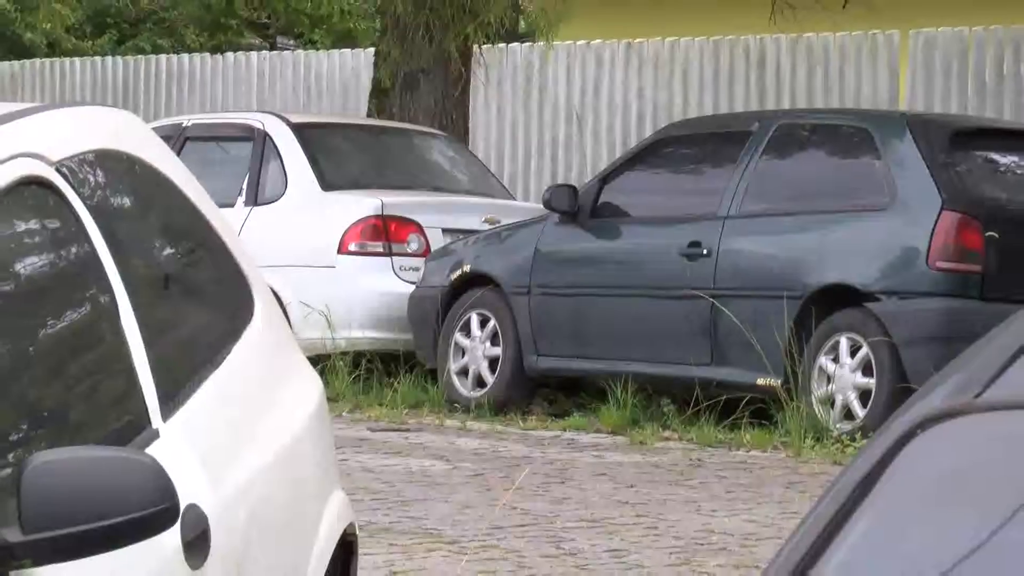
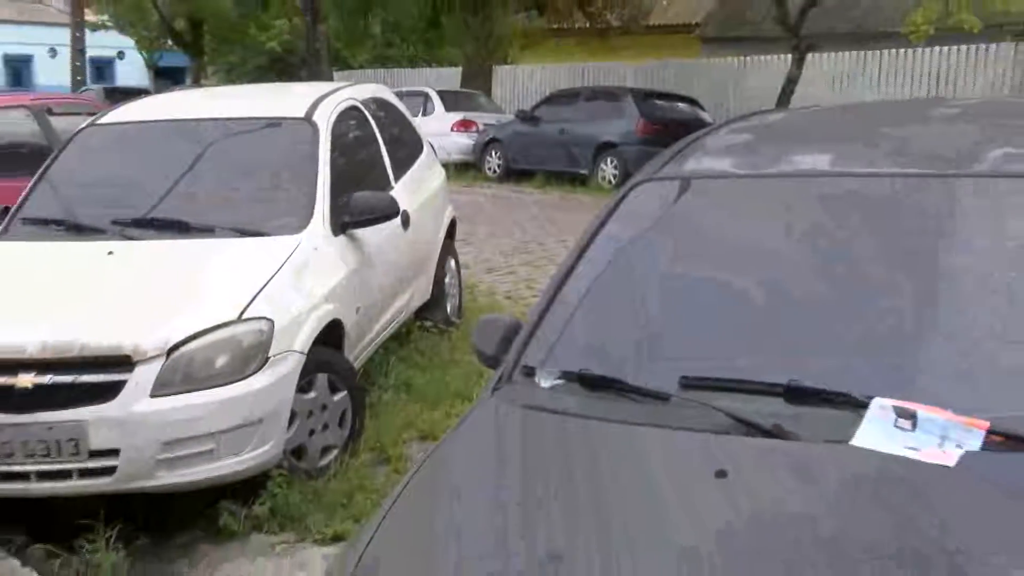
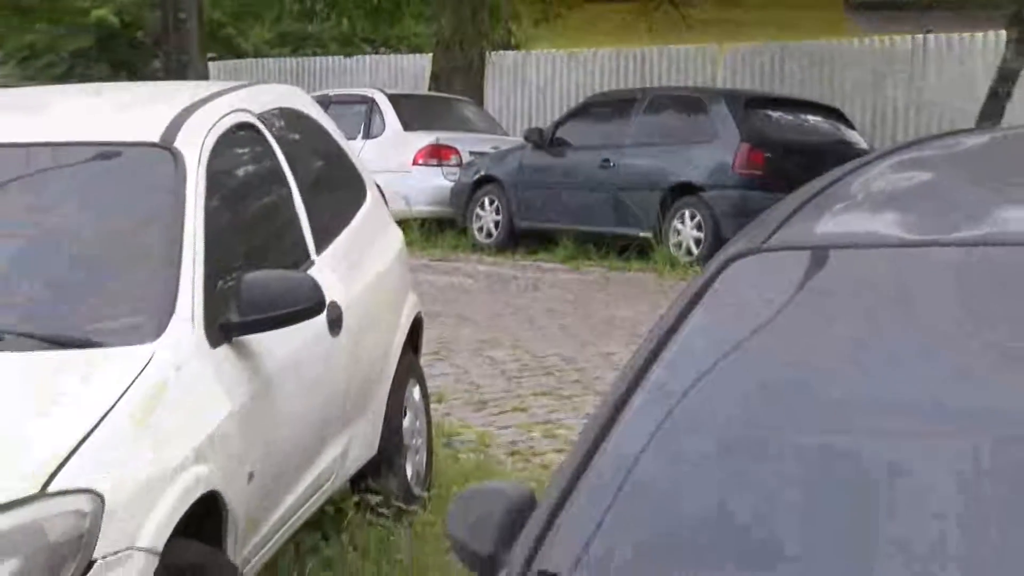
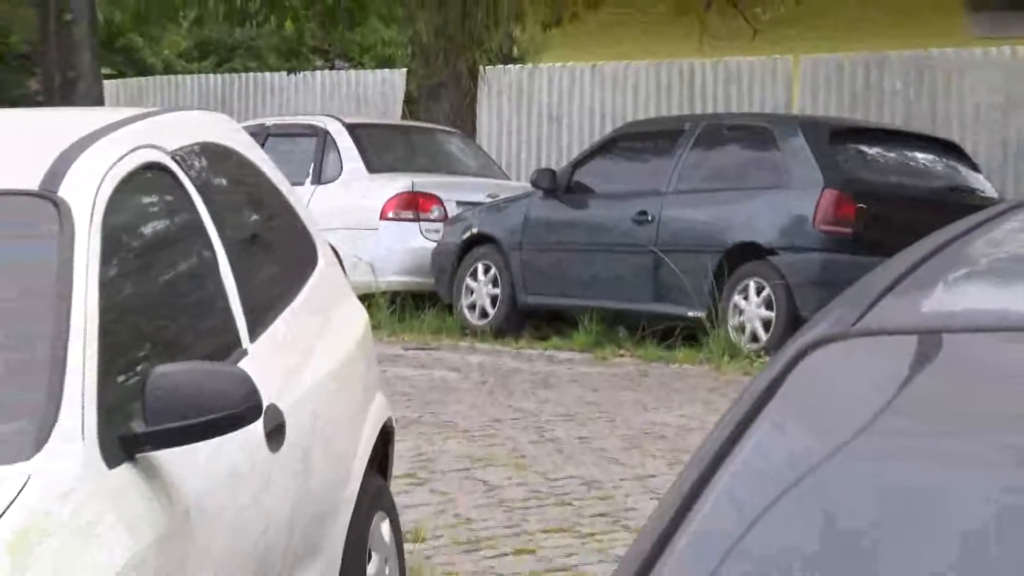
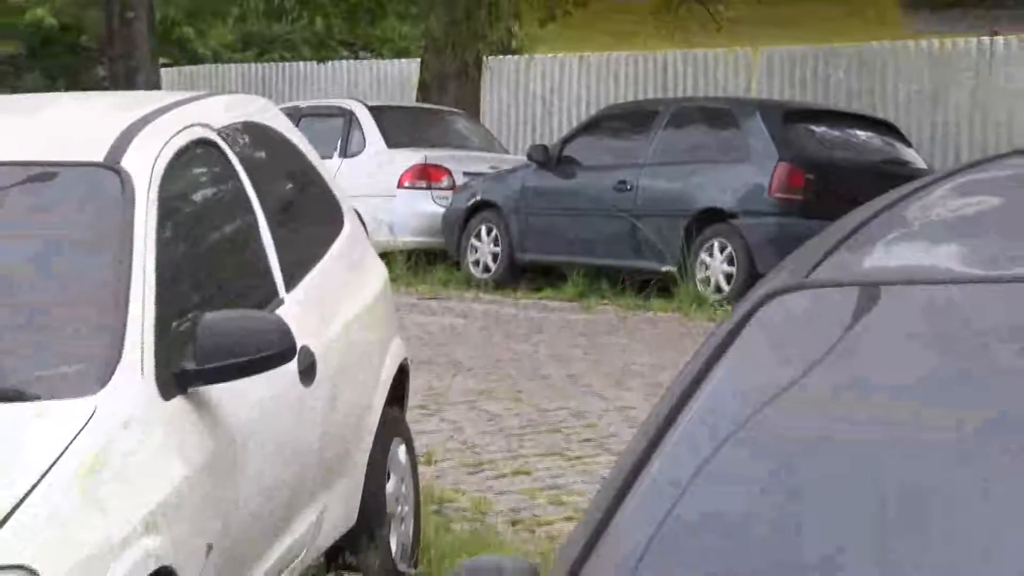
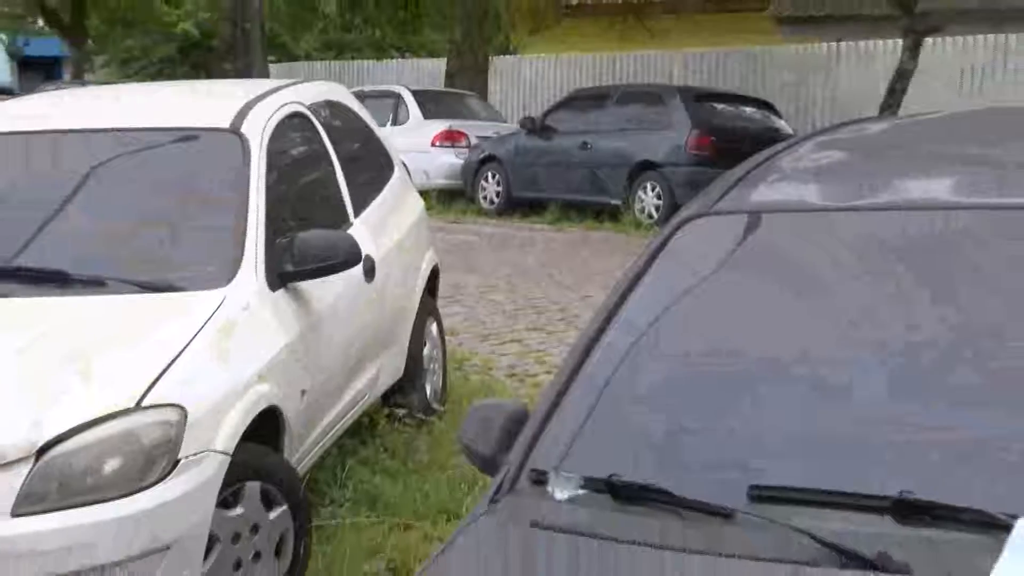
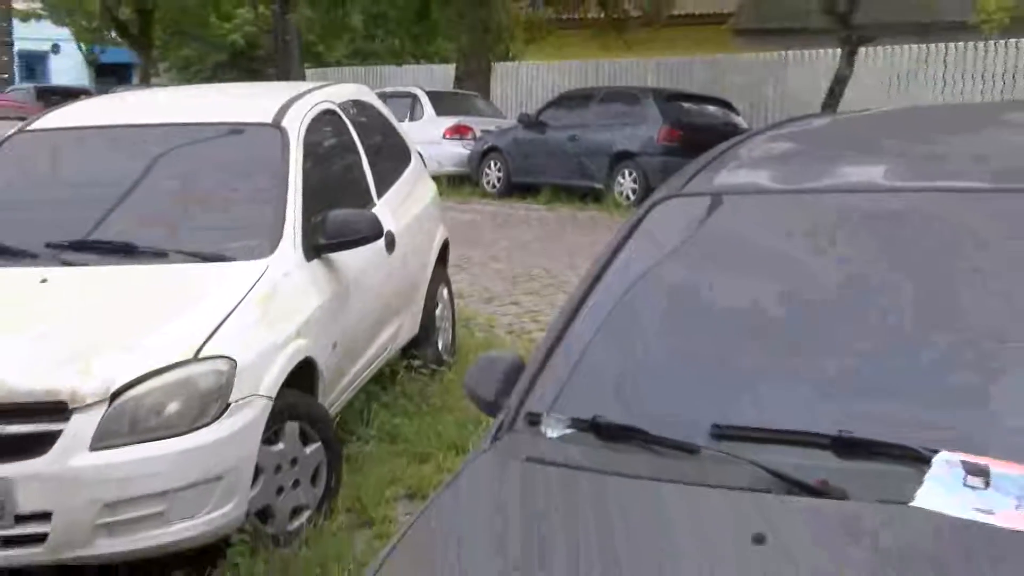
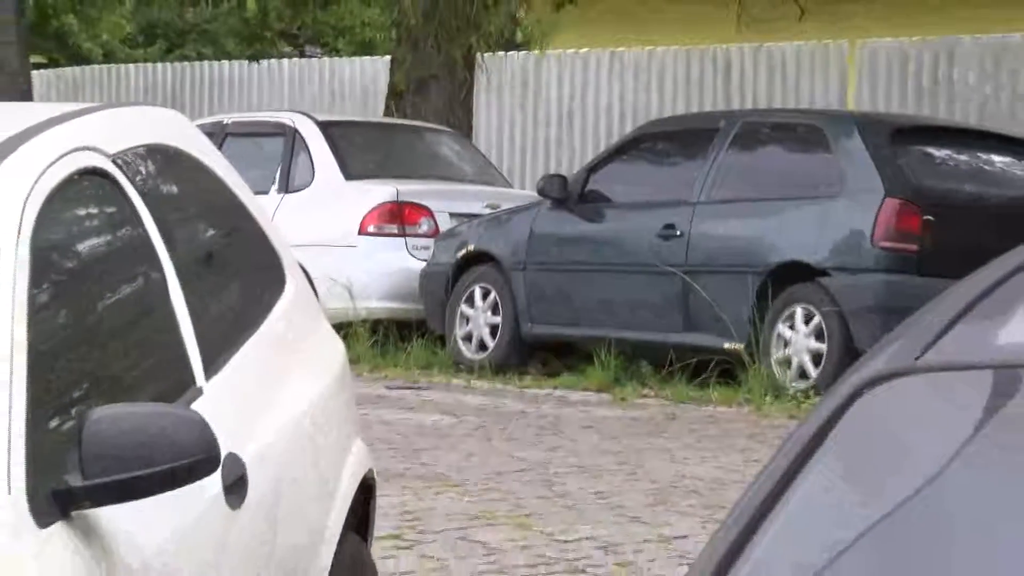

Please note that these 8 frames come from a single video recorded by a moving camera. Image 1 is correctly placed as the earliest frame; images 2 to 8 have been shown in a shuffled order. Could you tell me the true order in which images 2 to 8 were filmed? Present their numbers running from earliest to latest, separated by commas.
8, 4, 5, 3, 6, 7, 2
